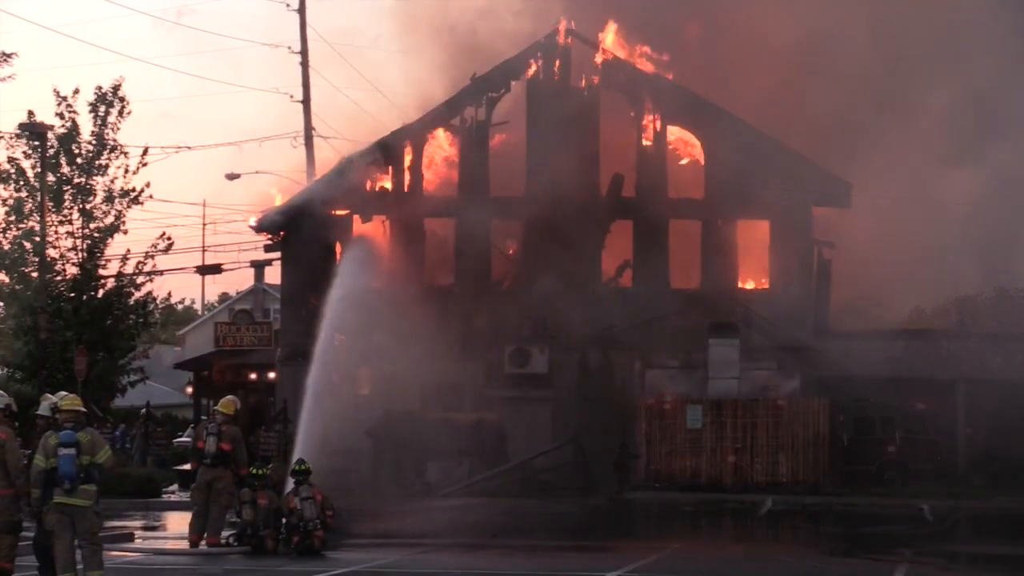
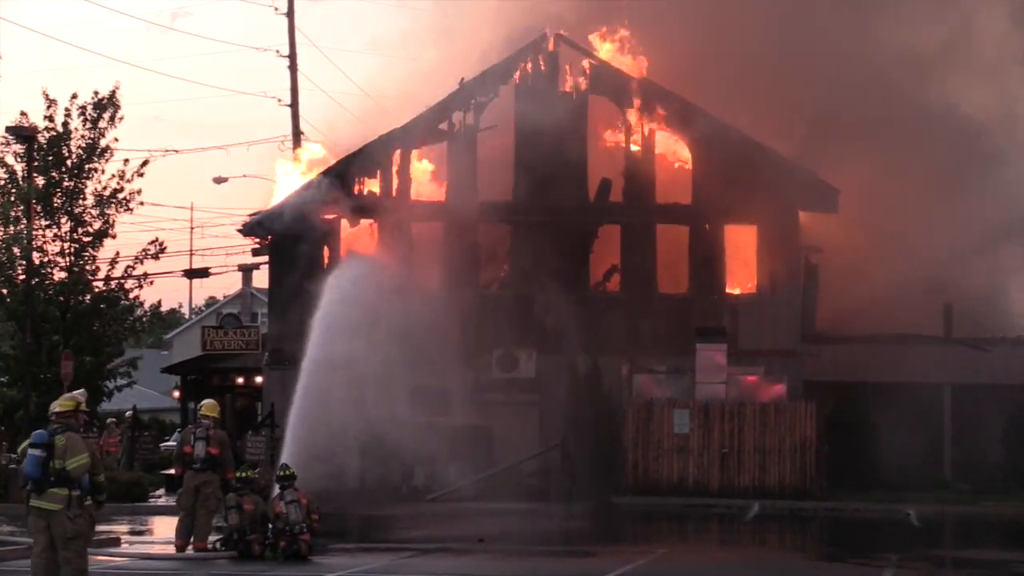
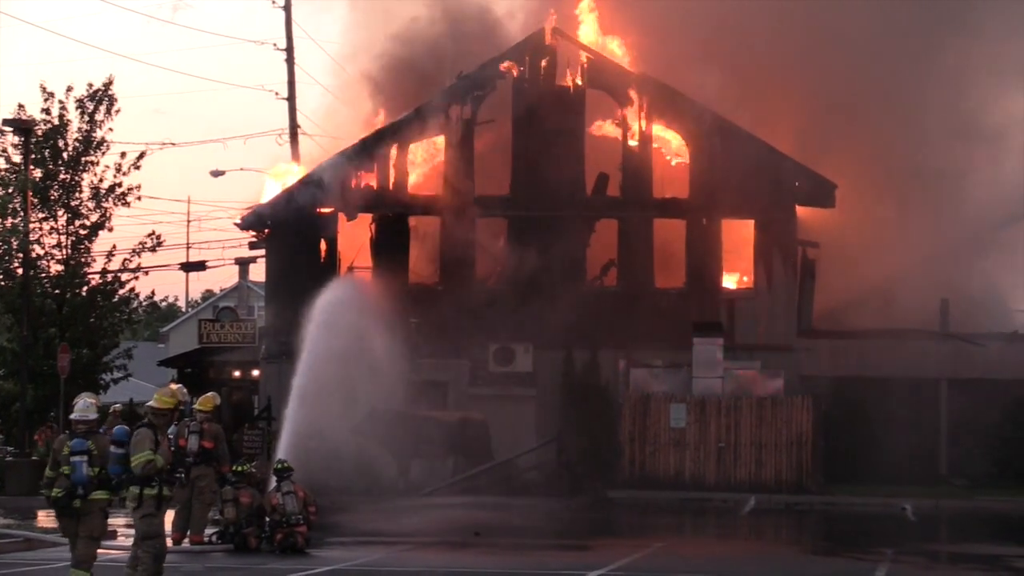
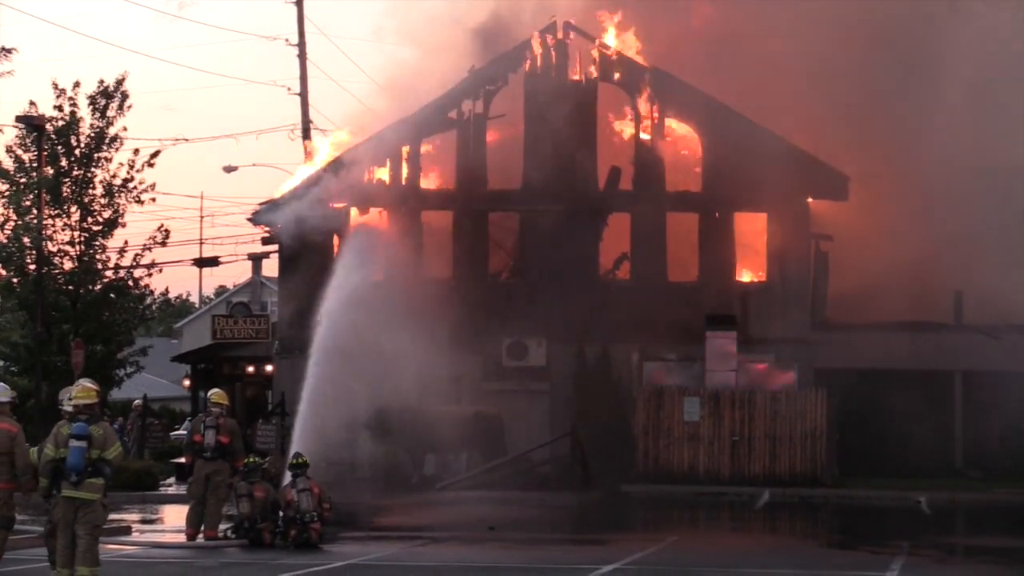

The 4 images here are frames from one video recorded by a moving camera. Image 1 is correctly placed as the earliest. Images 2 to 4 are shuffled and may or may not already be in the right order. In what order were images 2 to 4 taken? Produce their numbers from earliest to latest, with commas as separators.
4, 2, 3
